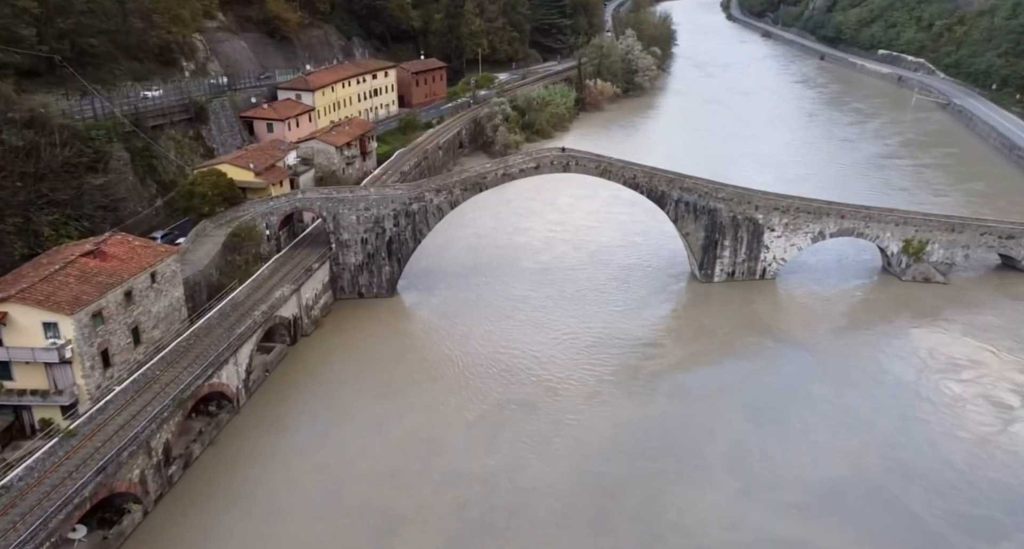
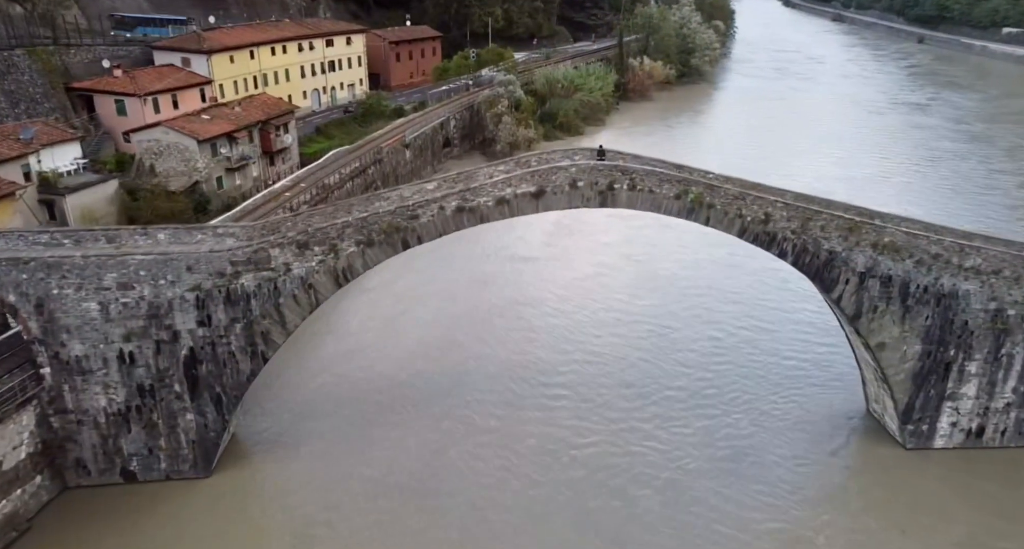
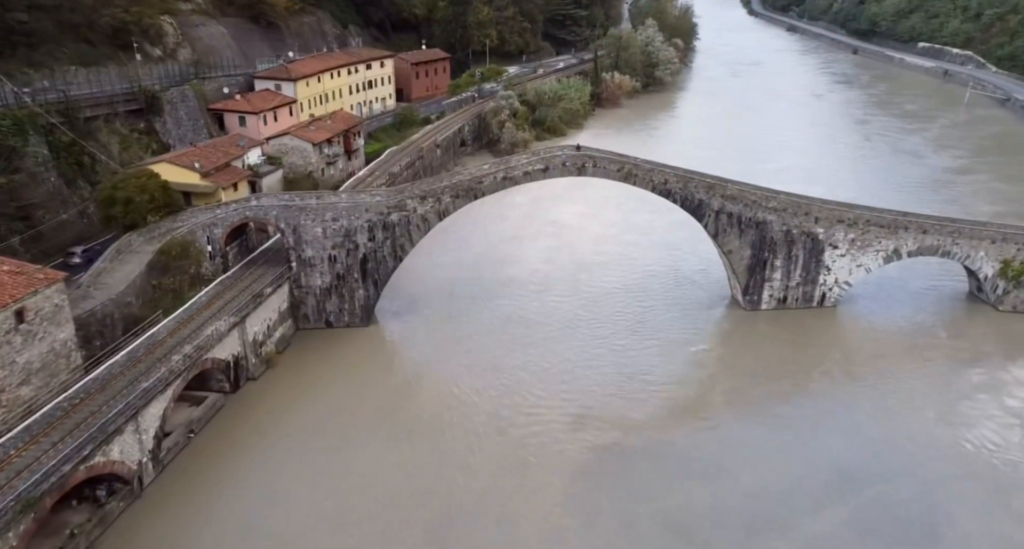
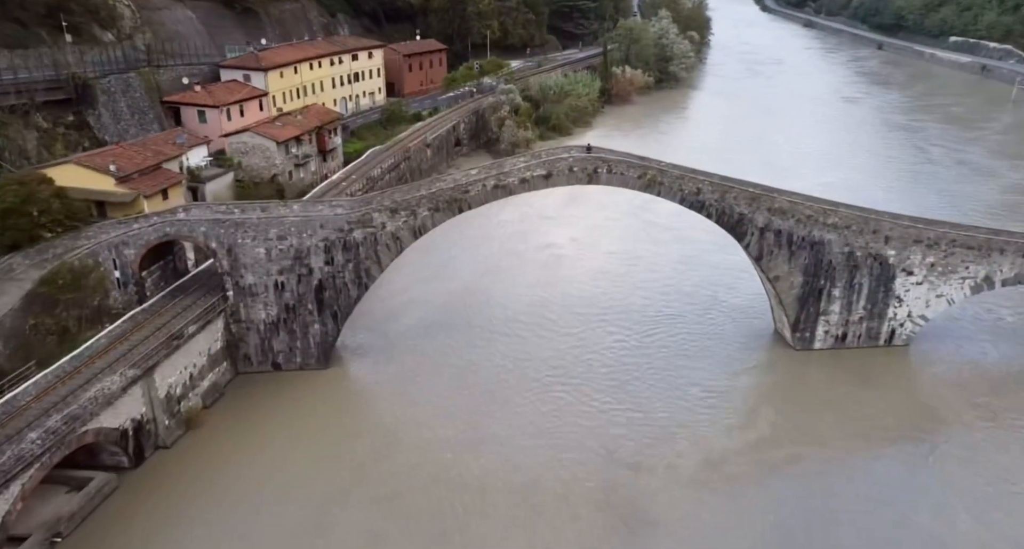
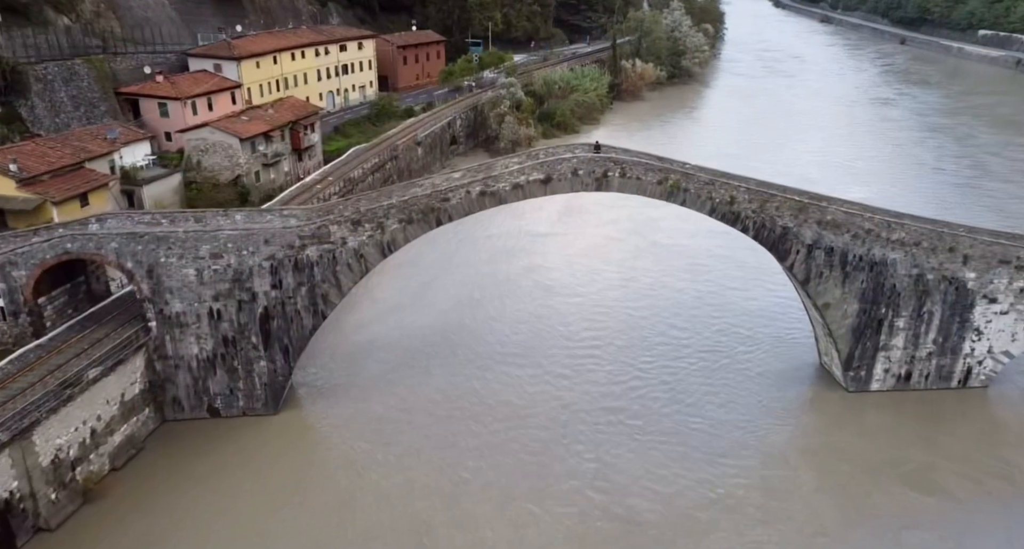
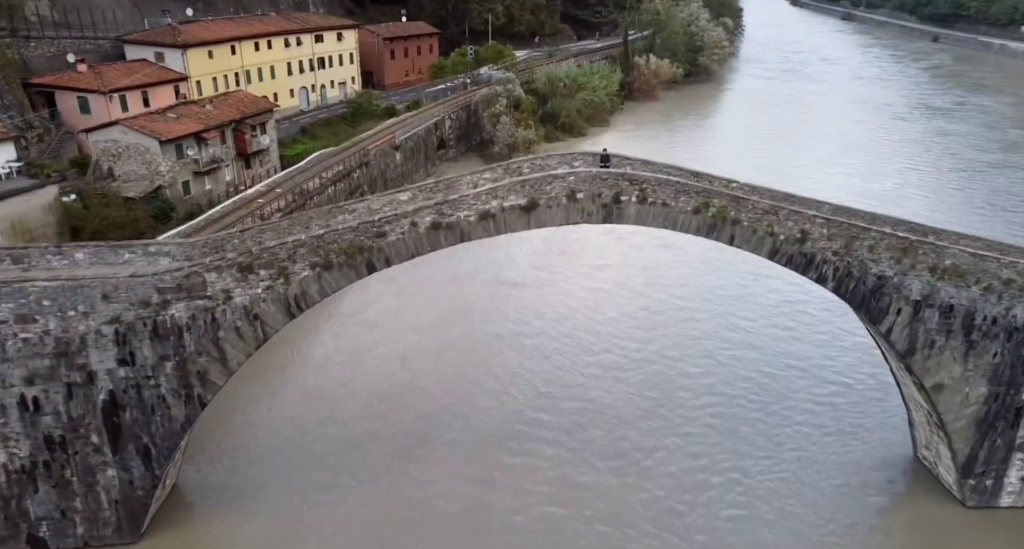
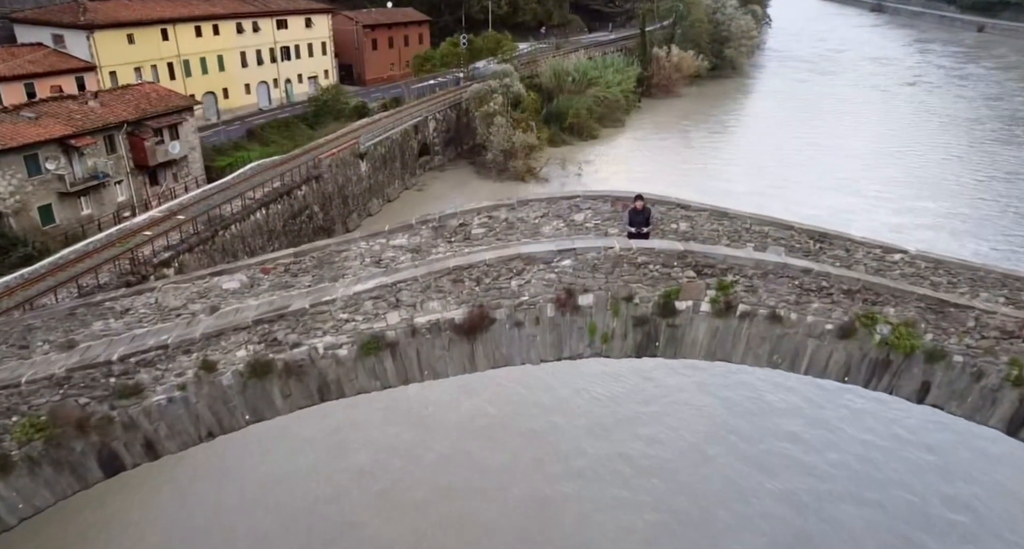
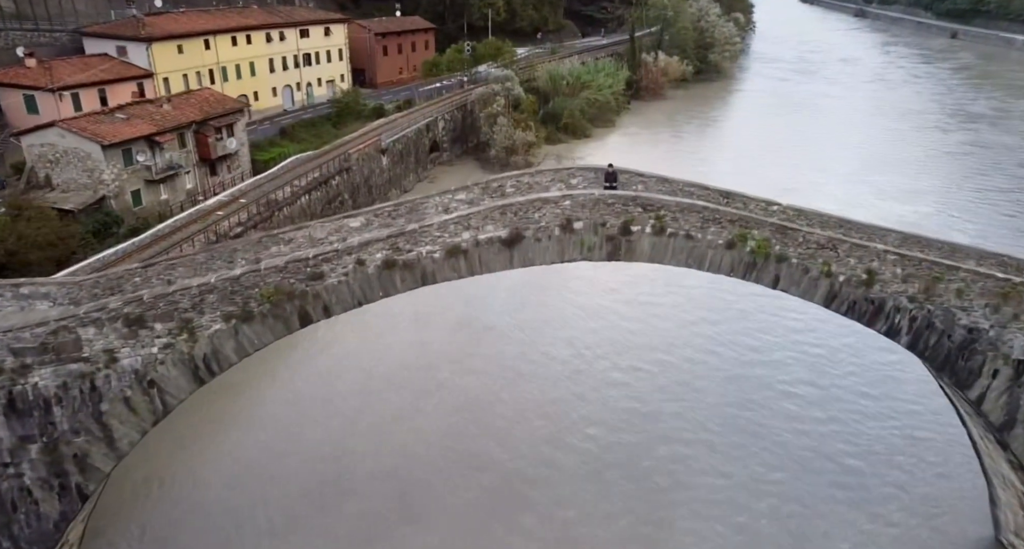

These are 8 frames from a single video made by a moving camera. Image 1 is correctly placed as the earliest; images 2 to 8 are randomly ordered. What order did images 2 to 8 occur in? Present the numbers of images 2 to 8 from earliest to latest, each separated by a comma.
3, 4, 5, 2, 6, 8, 7
